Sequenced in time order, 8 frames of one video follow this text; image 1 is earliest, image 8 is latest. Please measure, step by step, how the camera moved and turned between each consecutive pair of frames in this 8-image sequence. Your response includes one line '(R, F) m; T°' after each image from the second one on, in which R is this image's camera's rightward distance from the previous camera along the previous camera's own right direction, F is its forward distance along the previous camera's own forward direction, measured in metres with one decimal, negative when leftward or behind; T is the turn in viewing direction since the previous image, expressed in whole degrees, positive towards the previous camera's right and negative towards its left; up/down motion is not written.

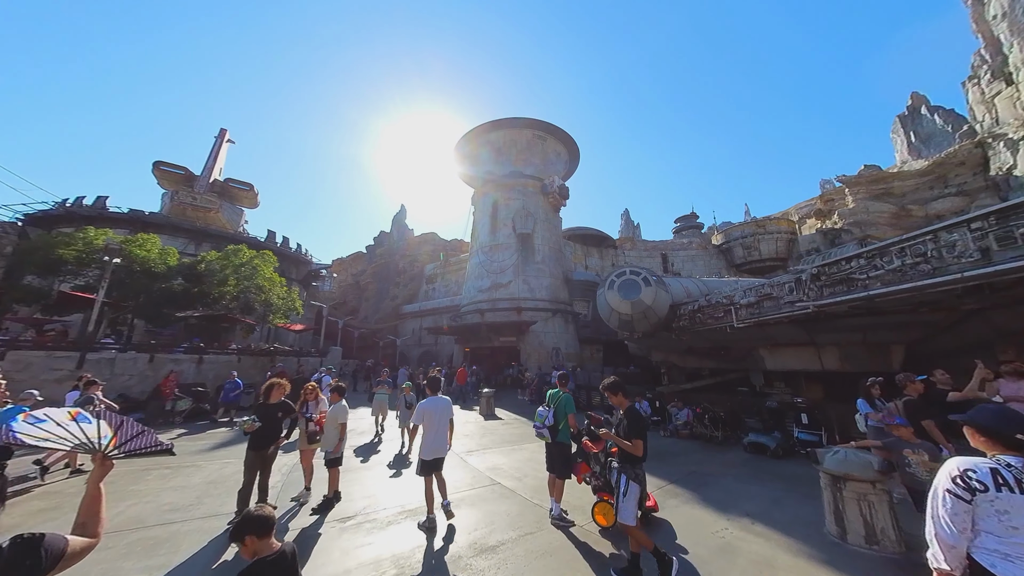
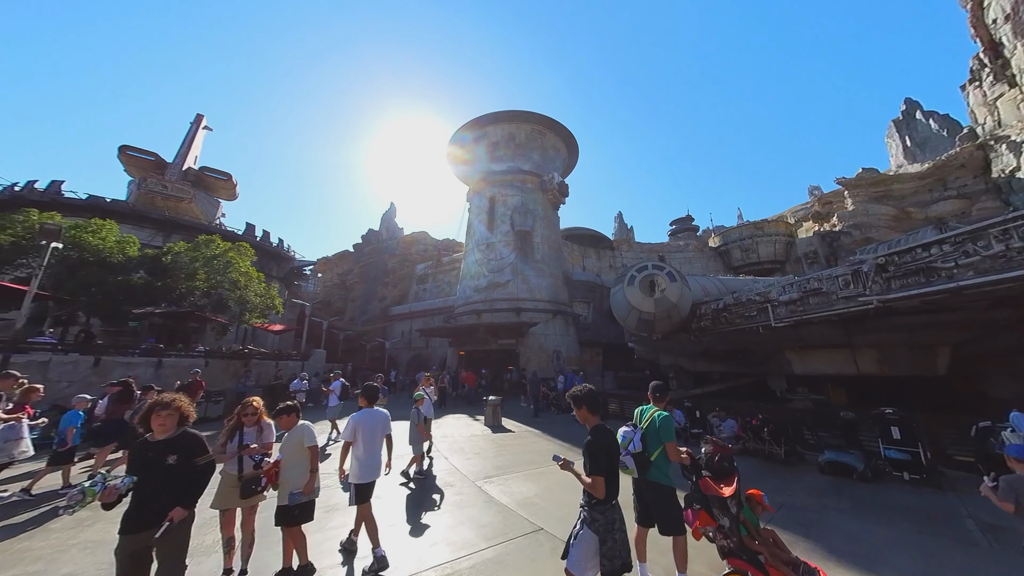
(-0.8, +1.5) m; +2°
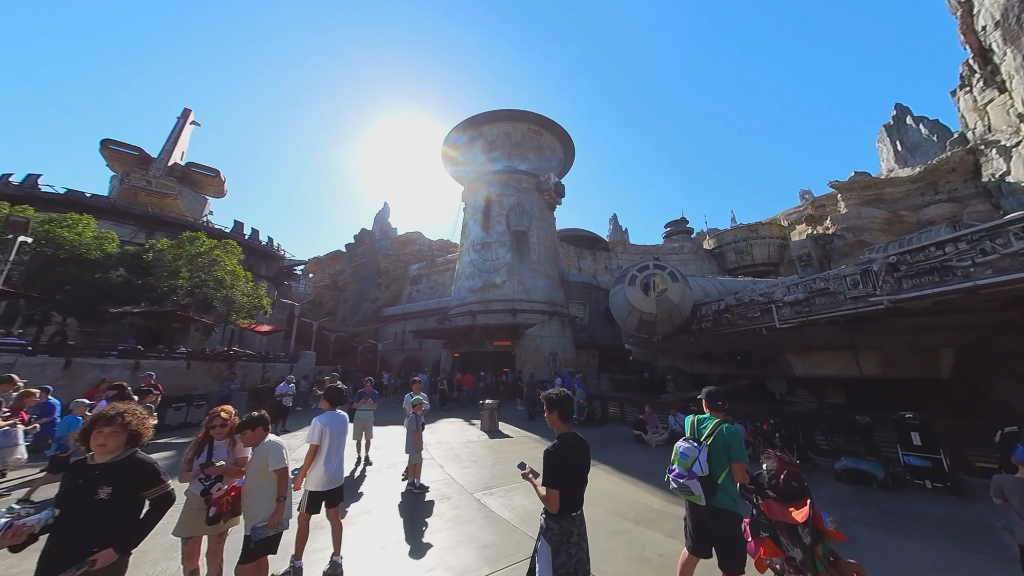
(-0.1, +0.4) m; +1°
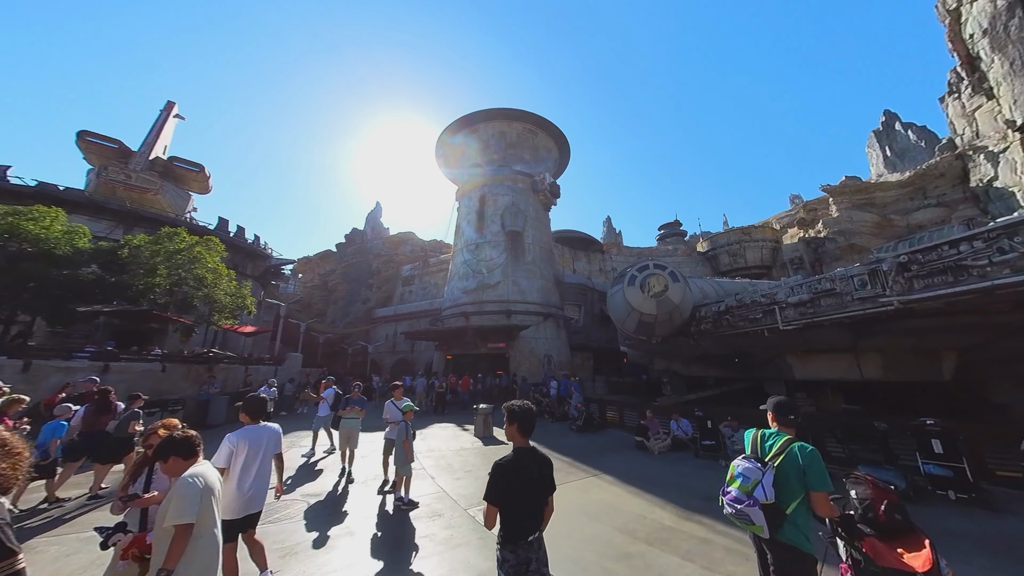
(-0.1, +0.5) m; +1°
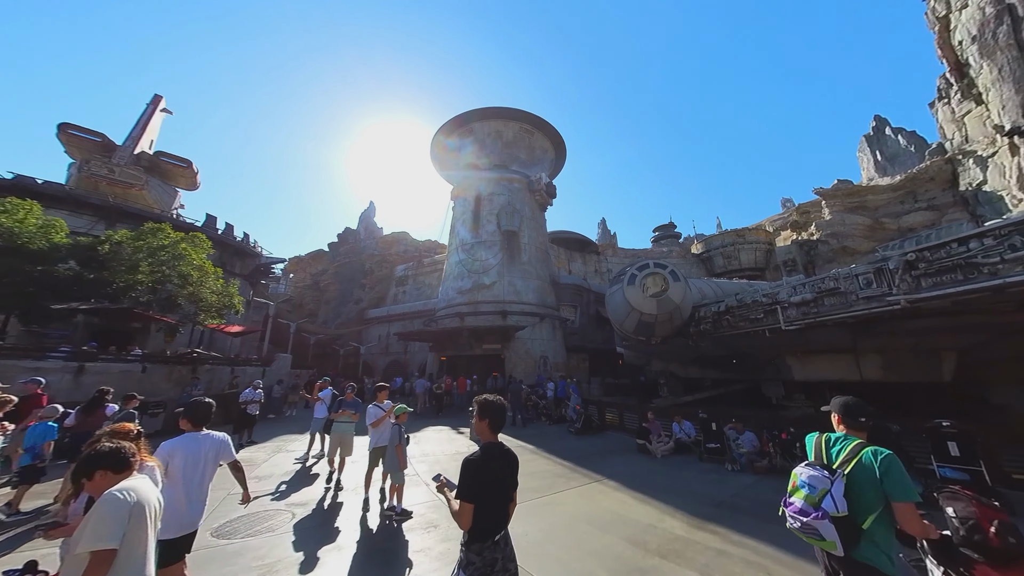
(-0.1, +0.3) m; +1°
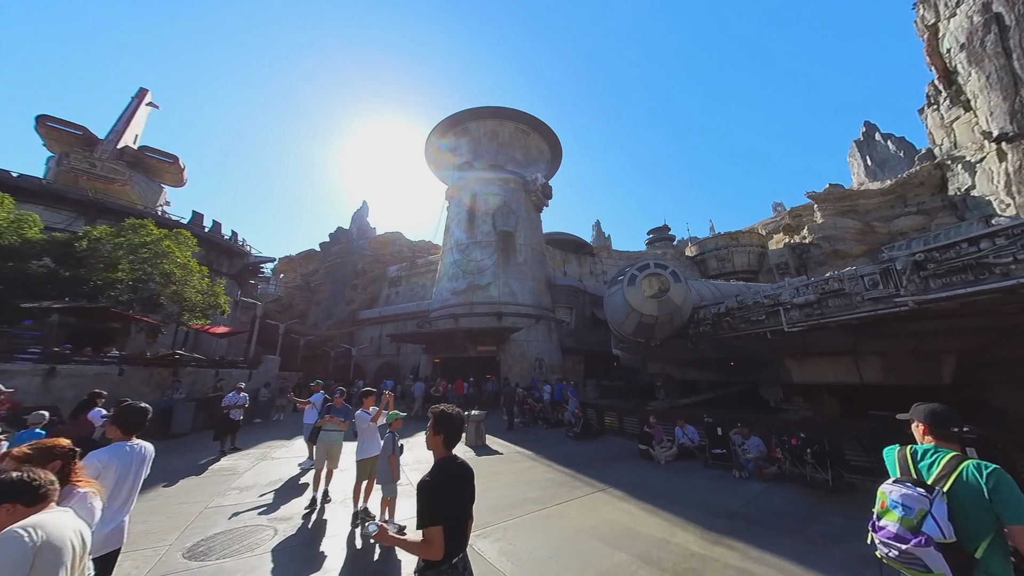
(-0.1, +0.3) m; +1°
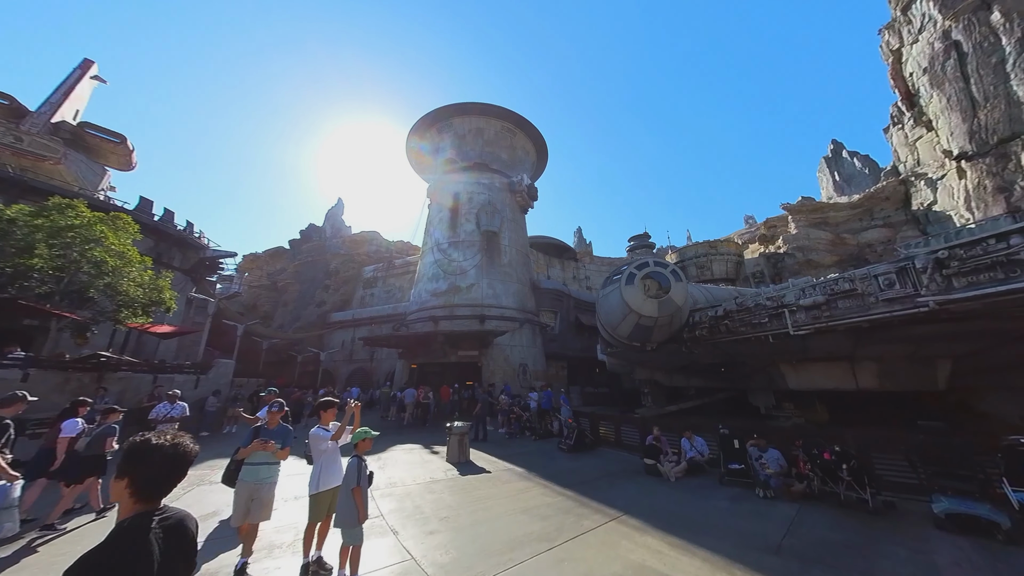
(-0.3, +1.0) m; +4°
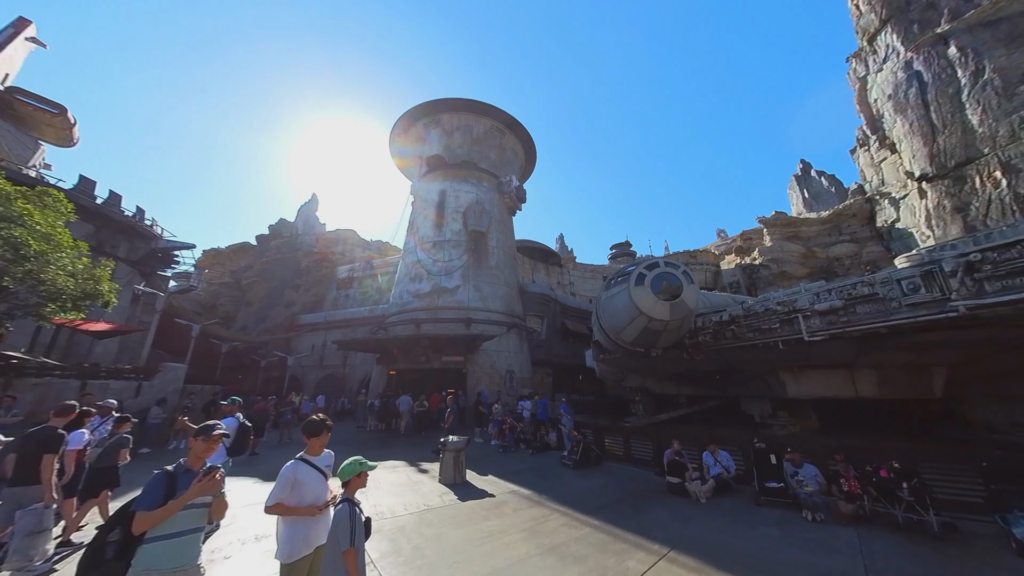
(-0.8, +0.9) m; +4°
